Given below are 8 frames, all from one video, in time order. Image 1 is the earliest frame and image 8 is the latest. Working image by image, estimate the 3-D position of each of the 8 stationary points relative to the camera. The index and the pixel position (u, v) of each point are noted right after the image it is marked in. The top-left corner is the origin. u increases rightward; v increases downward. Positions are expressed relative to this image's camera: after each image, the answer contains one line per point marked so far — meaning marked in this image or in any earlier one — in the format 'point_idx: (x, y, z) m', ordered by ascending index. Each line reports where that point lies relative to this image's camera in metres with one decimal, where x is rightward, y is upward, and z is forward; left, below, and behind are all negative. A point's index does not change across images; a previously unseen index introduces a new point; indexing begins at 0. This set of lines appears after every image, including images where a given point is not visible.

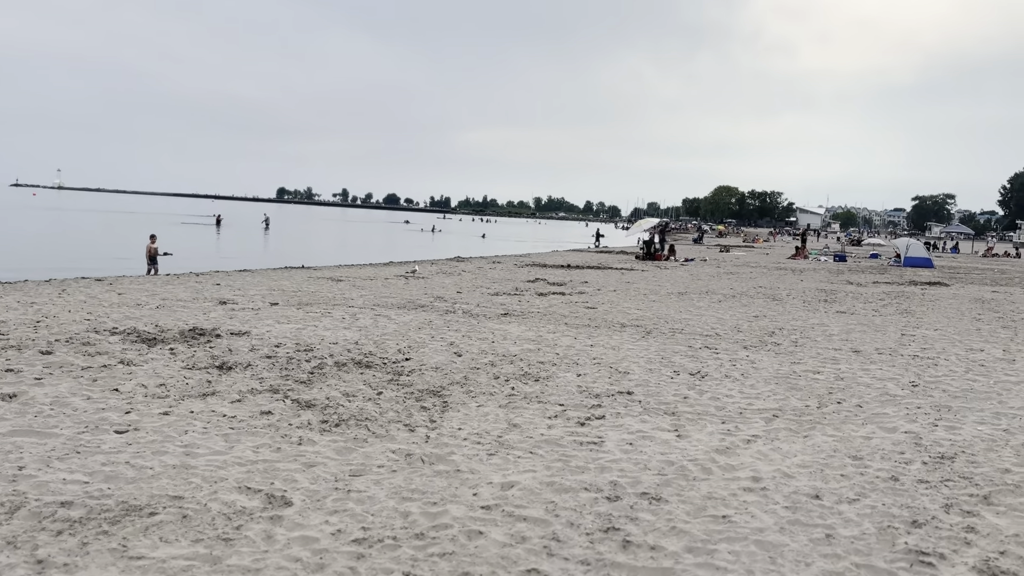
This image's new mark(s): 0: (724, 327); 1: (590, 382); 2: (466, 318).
0: (+3.4, -0.6, +14.4) m
1: (+0.8, -0.9, +9.1) m
2: (-0.7, -0.5, +14.3) m
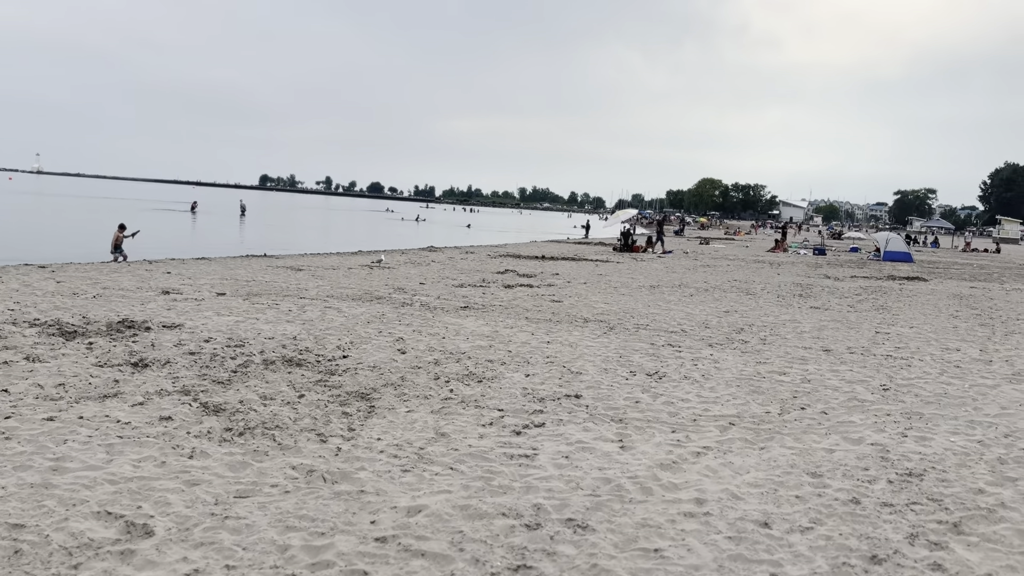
0: (+2.8, -0.6, +13.8) m
1: (+0.2, -0.9, +8.4) m
2: (-1.4, -0.4, +13.6) m
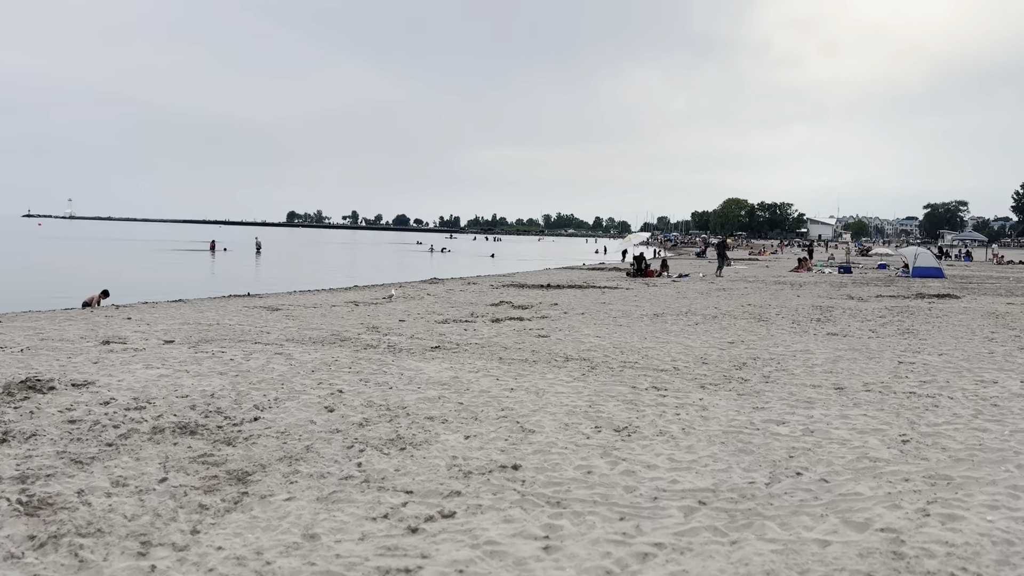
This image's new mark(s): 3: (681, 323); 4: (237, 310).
0: (+2.4, -1.0, +12.2) m
1: (-0.3, -1.2, +6.9) m
2: (-1.7, -0.9, +12.1) m
3: (+3.3, -0.7, +17.5) m
4: (-5.7, -0.5, +18.6) m
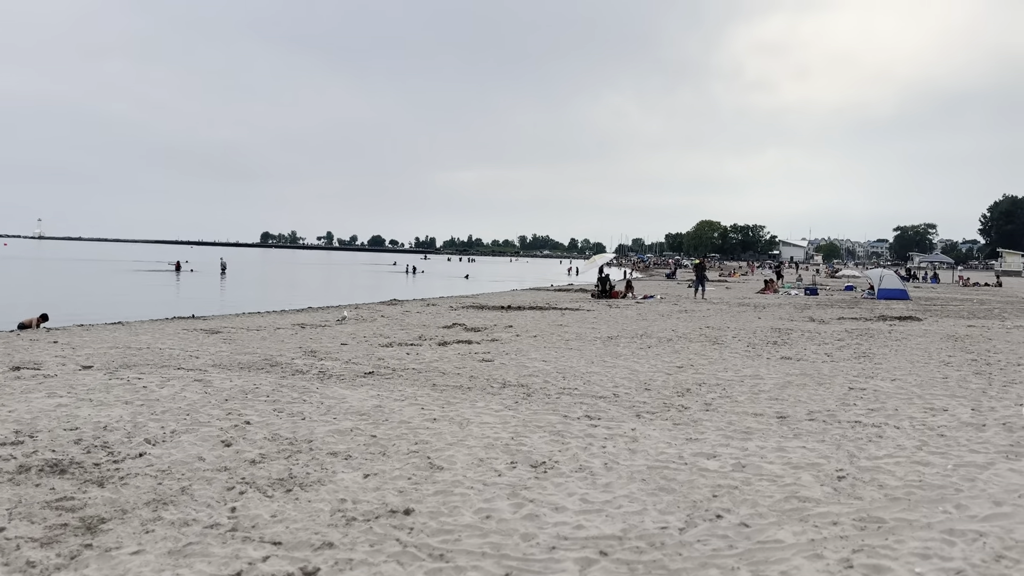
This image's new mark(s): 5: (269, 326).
0: (+1.5, -1.3, +11.7) m
1: (-1.0, -1.4, +6.3) m
2: (-2.6, -1.2, +11.5) m
3: (+2.3, -1.1, +17.0) m
4: (-6.7, -0.9, +17.8) m
5: (-5.4, -0.9, +20.0) m
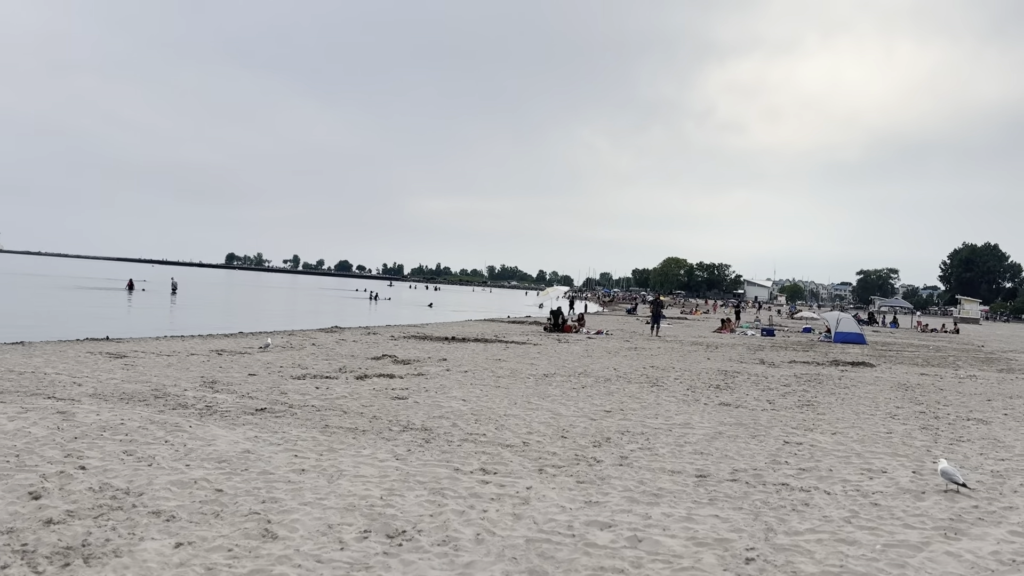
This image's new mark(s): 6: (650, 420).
0: (+0.4, -1.7, +10.6) m
1: (-1.9, -1.6, +5.1) m
2: (-3.7, -1.5, +10.3) m
3: (+1.0, -1.7, +16.0) m
4: (-8.1, -1.3, +16.4) m
5: (-6.9, -1.3, +18.6) m
6: (+1.9, -1.8, +12.2) m
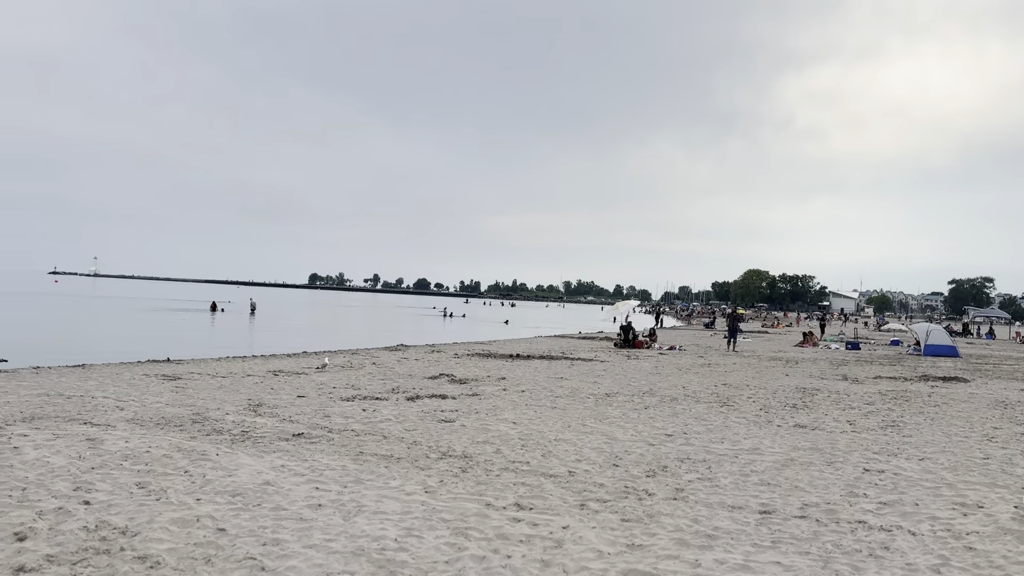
0: (+0.9, -1.9, +9.8) m
1: (-1.9, -1.7, +4.5) m
2: (-3.2, -1.7, +9.8) m
3: (+2.0, -2.0, +15.1) m
4: (-7.0, -1.7, +16.3) m
5: (-5.6, -1.7, +18.4) m
6: (+2.5, -2.0, +11.2) m
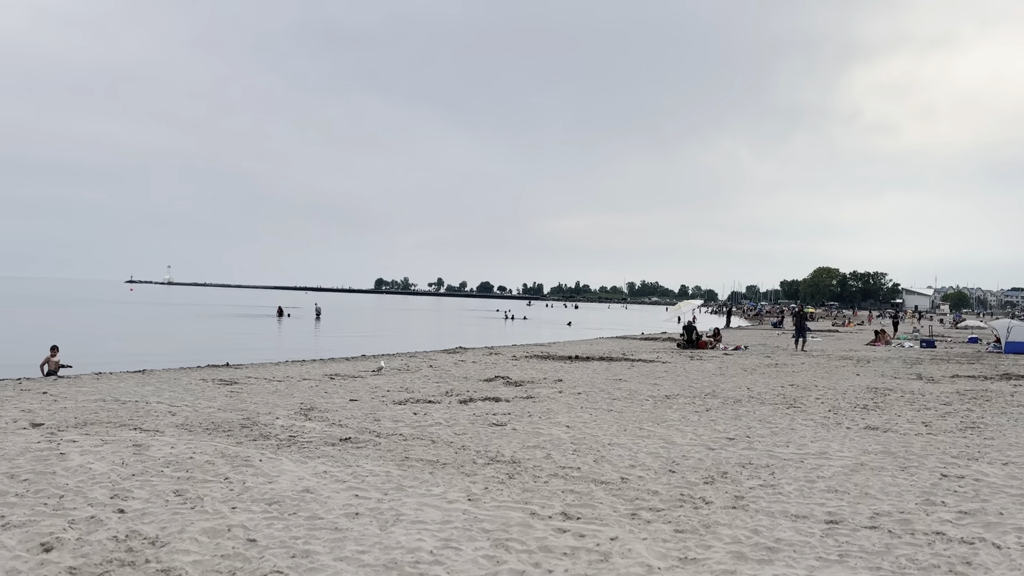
0: (+1.4, -1.8, +9.3) m
1: (-1.7, -1.7, +4.3) m
2: (-2.7, -1.7, +9.6) m
3: (+2.9, -1.9, +14.5) m
4: (-6.0, -1.8, +16.4) m
5: (-4.5, -1.8, +18.4) m
6: (+3.2, -1.9, +10.7) m
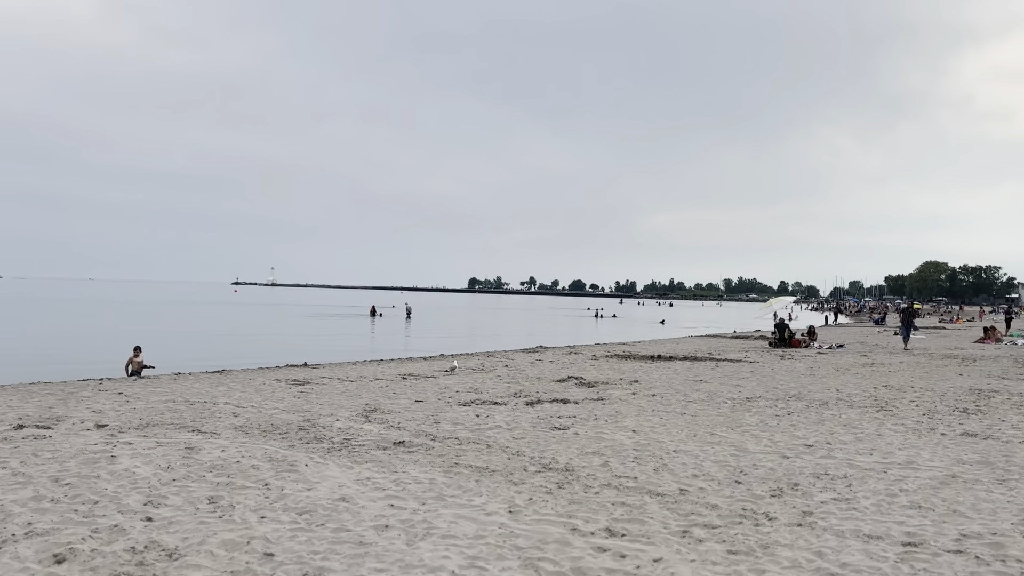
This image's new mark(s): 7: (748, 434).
0: (+2.0, -1.8, +8.6) m
1: (-1.7, -1.7, +4.0) m
2: (-2.1, -1.7, +9.4) m
3: (+3.9, -1.9, +13.7) m
4: (-4.7, -1.8, +16.5) m
5: (-3.0, -1.8, +18.3) m
6: (+3.8, -1.8, +9.8) m
7: (+3.0, -1.8, +11.4) m
